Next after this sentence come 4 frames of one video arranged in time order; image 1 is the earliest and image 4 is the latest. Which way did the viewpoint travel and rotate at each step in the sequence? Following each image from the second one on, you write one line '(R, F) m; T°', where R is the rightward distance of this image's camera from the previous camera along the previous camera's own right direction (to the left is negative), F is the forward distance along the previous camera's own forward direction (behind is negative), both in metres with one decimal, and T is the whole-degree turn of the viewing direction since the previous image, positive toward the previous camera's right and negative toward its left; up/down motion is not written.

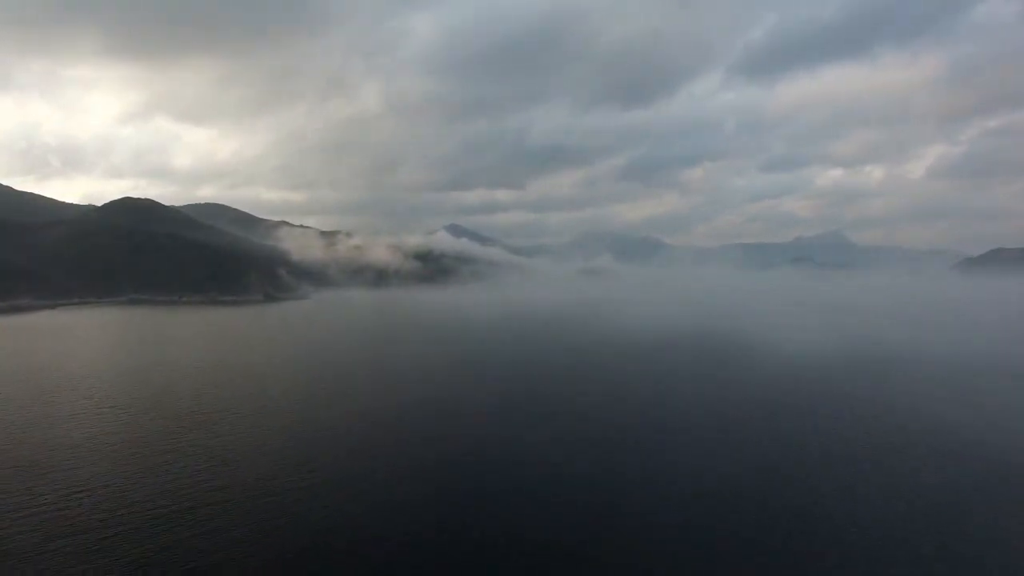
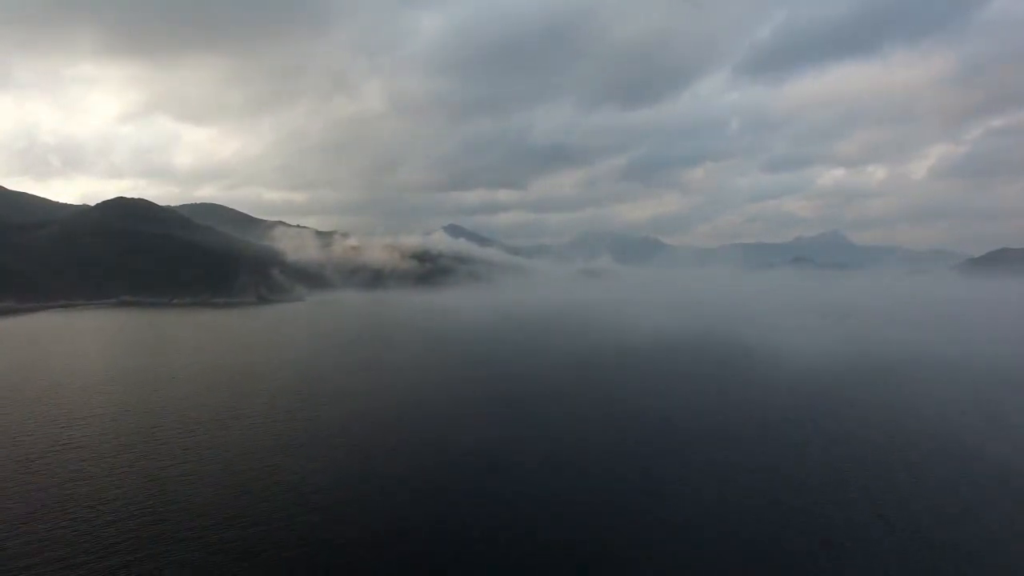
(+0.2, +0.4) m; 0°
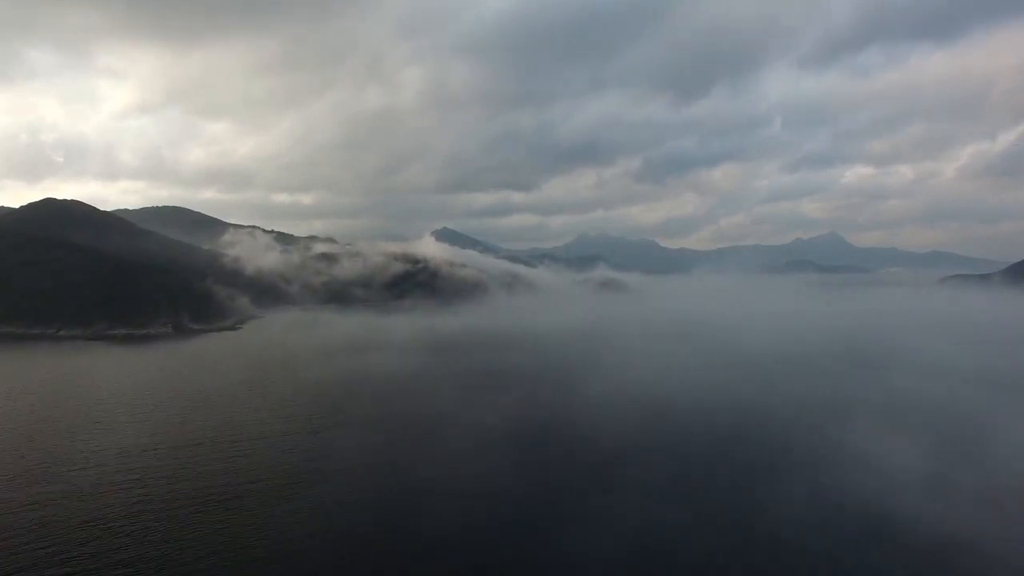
(+1.2, +6.9) m; 0°
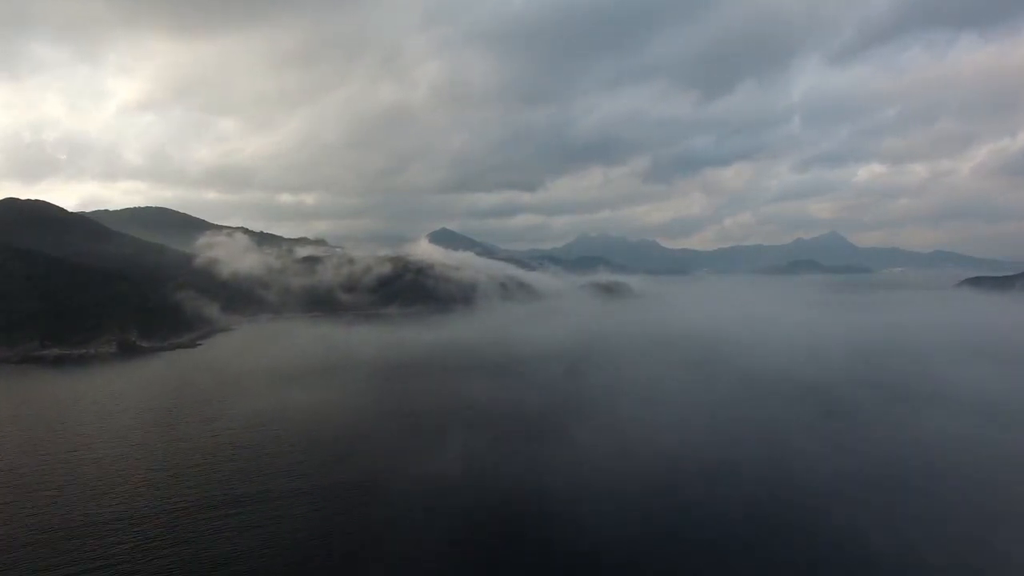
(+0.6, +3.0) m; 0°
